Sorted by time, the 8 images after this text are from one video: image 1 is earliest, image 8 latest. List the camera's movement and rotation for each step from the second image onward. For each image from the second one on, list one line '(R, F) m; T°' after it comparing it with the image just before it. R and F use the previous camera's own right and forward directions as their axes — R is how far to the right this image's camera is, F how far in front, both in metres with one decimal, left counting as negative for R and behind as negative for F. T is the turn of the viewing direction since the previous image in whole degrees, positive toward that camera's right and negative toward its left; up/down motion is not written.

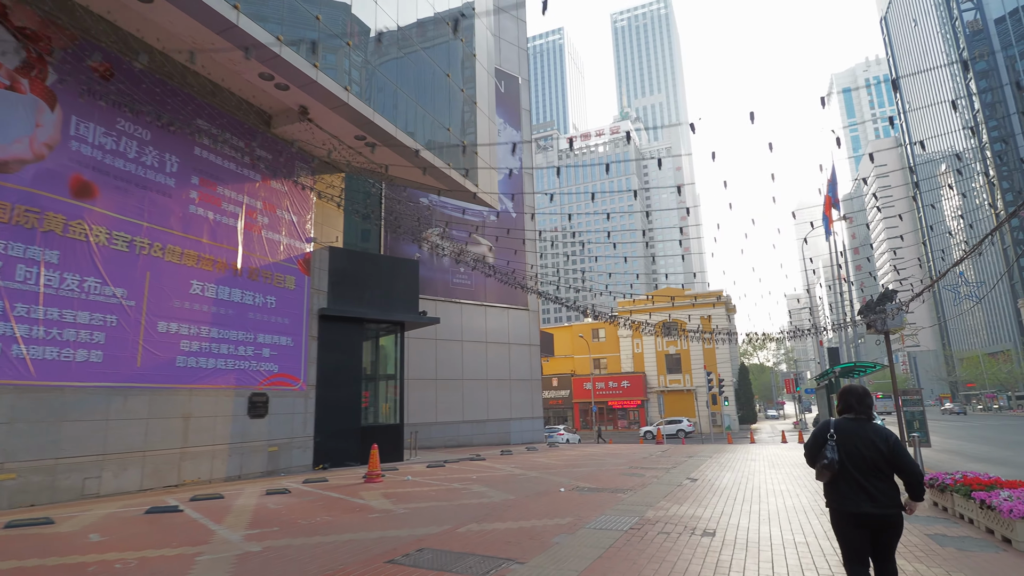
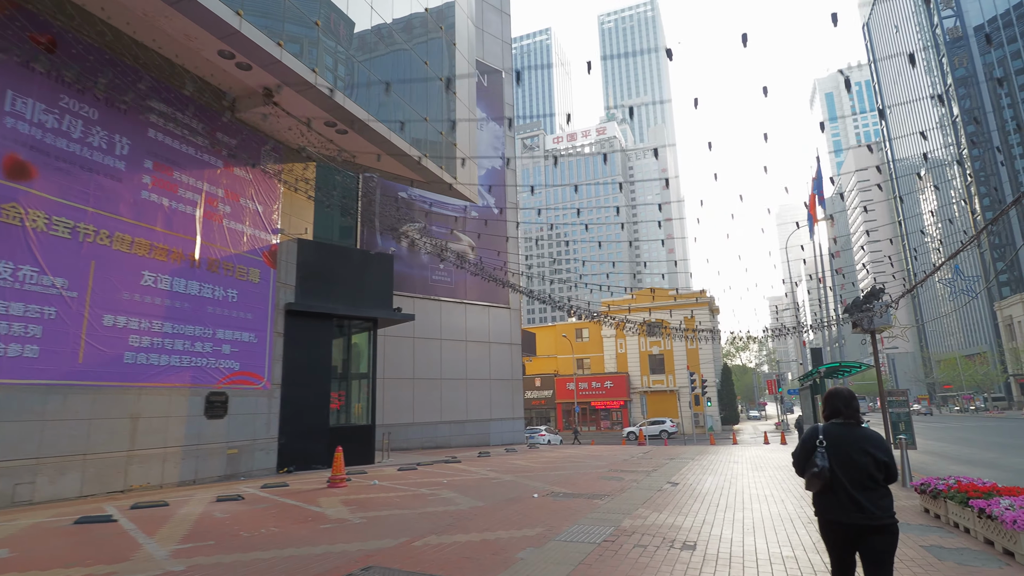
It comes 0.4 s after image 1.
(+0.2, +0.6) m; +1°
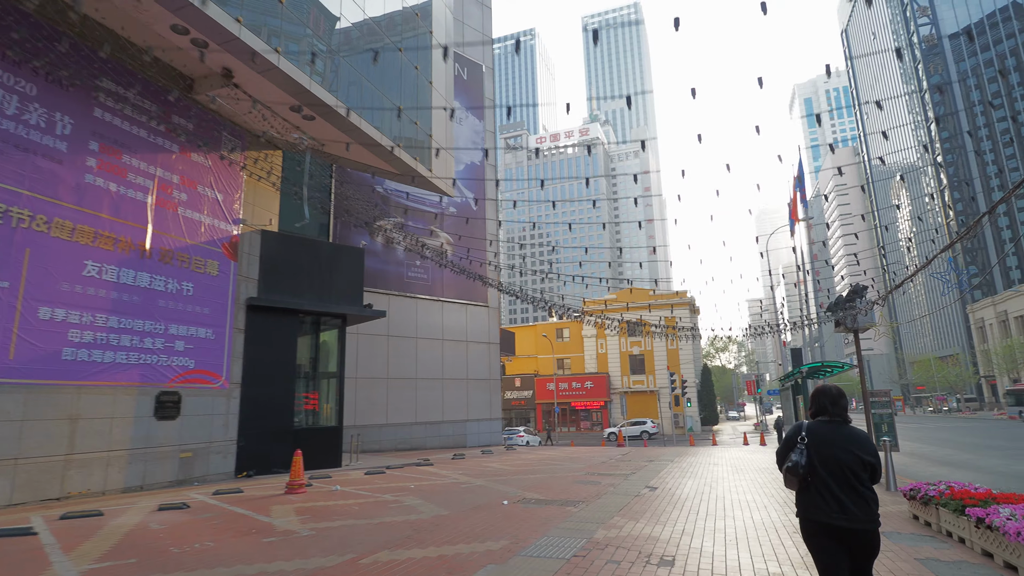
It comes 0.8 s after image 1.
(+0.2, +0.6) m; +2°
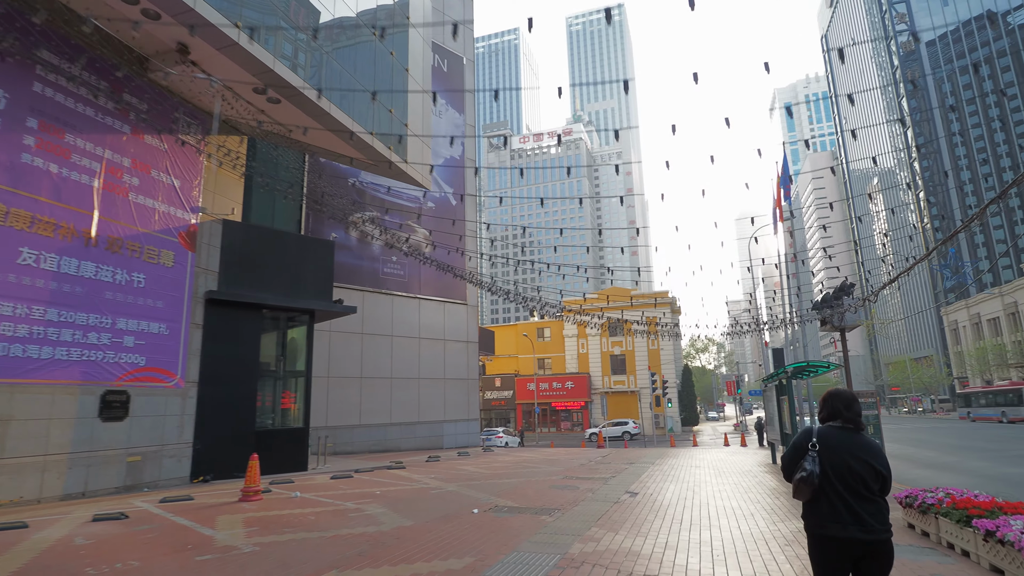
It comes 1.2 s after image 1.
(+0.1, +0.6) m; +2°
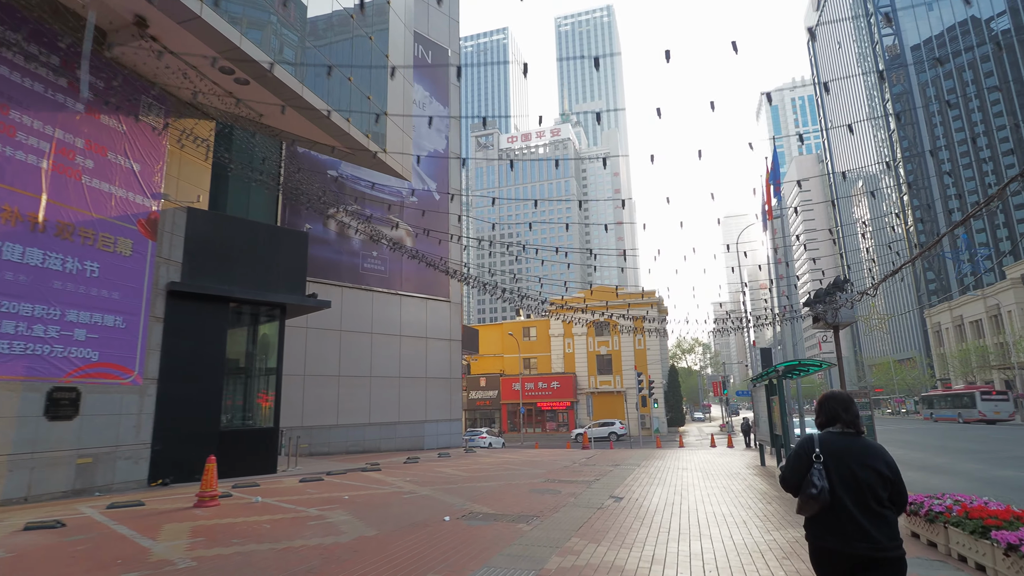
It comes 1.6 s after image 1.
(+0.1, +0.6) m; +1°
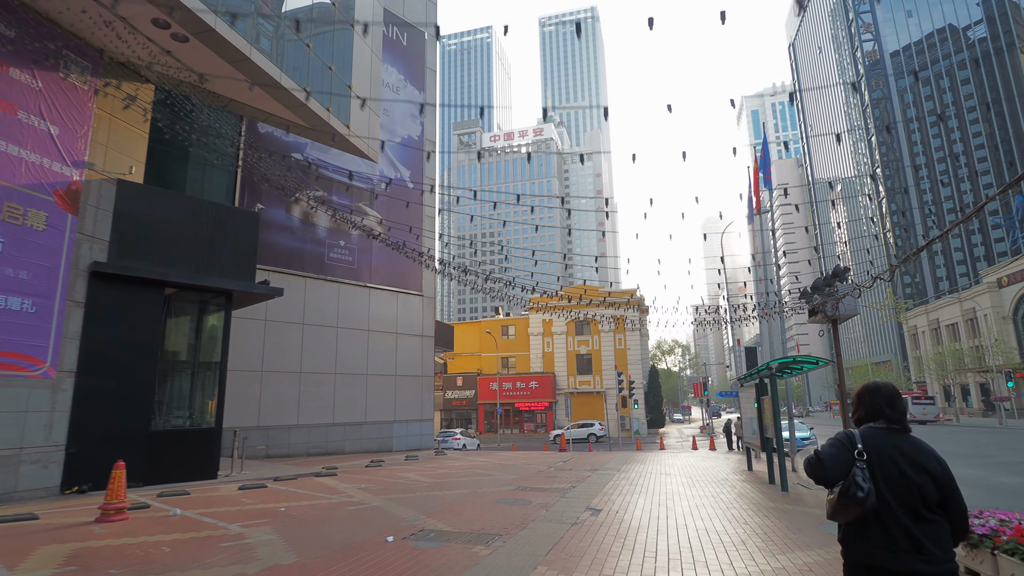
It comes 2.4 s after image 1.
(+0.2, +1.2) m; +2°
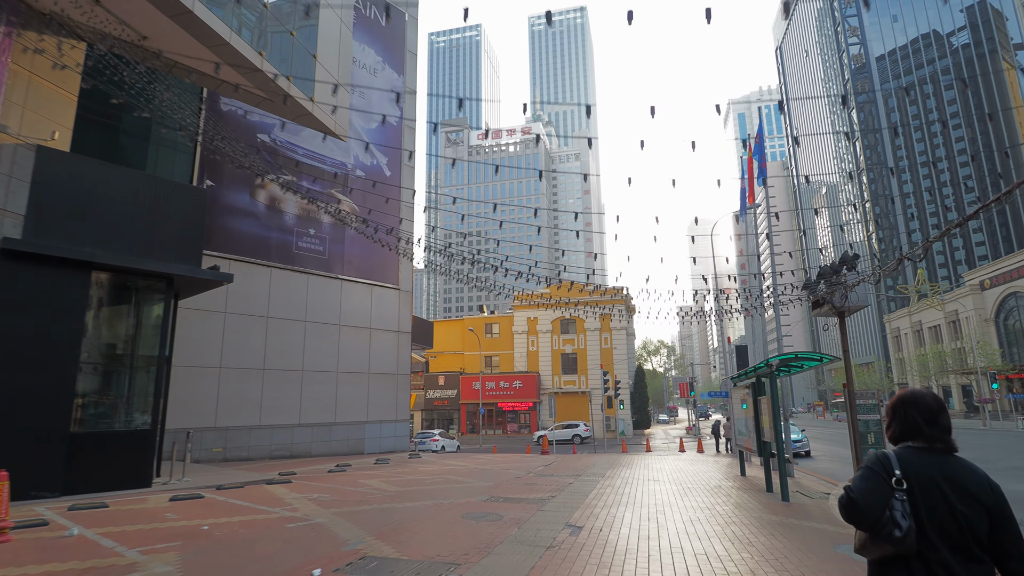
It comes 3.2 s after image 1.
(+0.2, +1.2) m; +1°
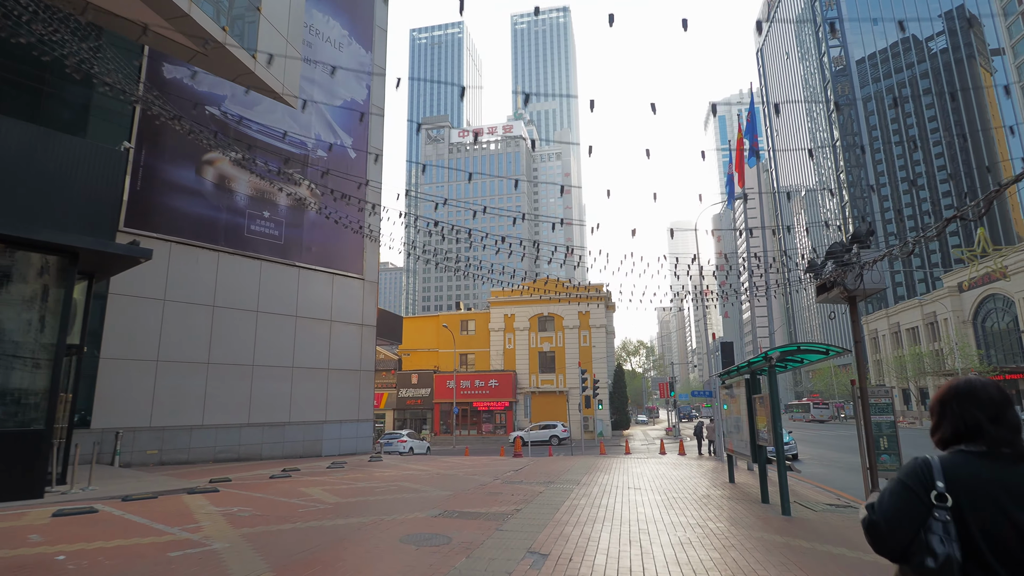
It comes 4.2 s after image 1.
(+0.3, +1.4) m; +2°
